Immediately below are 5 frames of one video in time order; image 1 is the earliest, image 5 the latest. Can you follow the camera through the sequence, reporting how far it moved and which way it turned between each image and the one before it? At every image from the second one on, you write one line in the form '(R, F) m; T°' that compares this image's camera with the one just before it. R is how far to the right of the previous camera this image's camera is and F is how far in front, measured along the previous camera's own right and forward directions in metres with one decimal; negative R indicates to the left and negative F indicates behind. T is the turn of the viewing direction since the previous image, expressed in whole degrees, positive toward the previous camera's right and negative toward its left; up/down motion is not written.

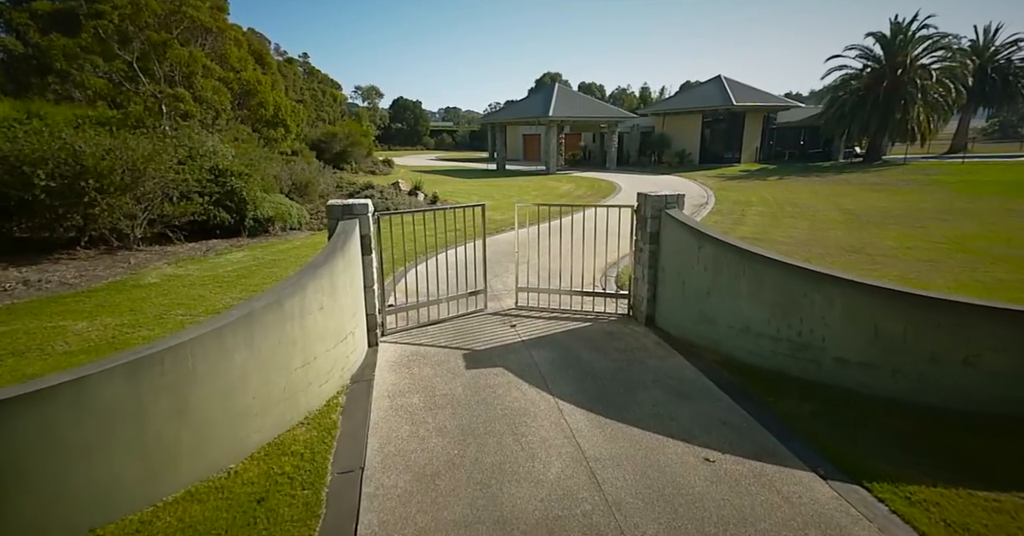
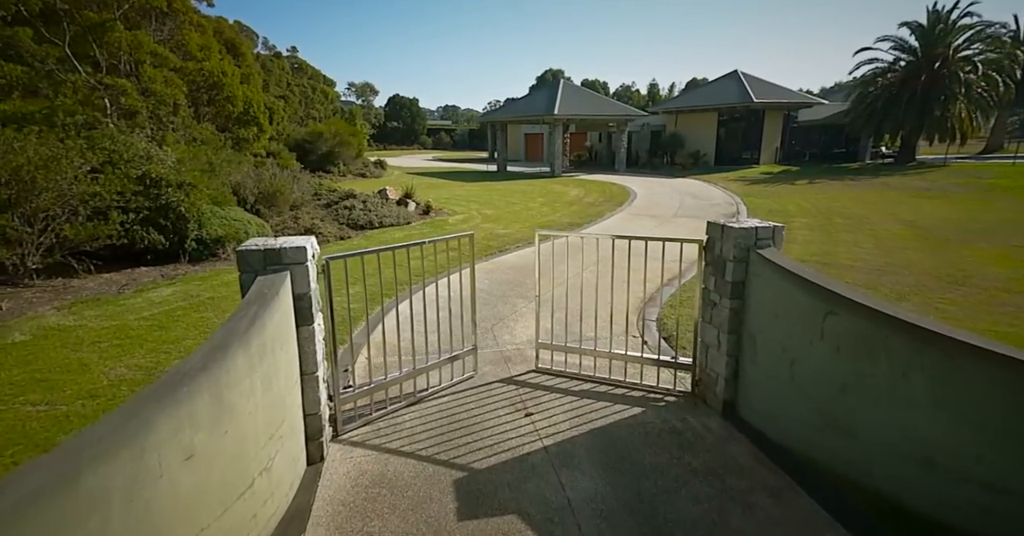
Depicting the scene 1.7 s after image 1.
(-0.1, +1.6) m; 0°
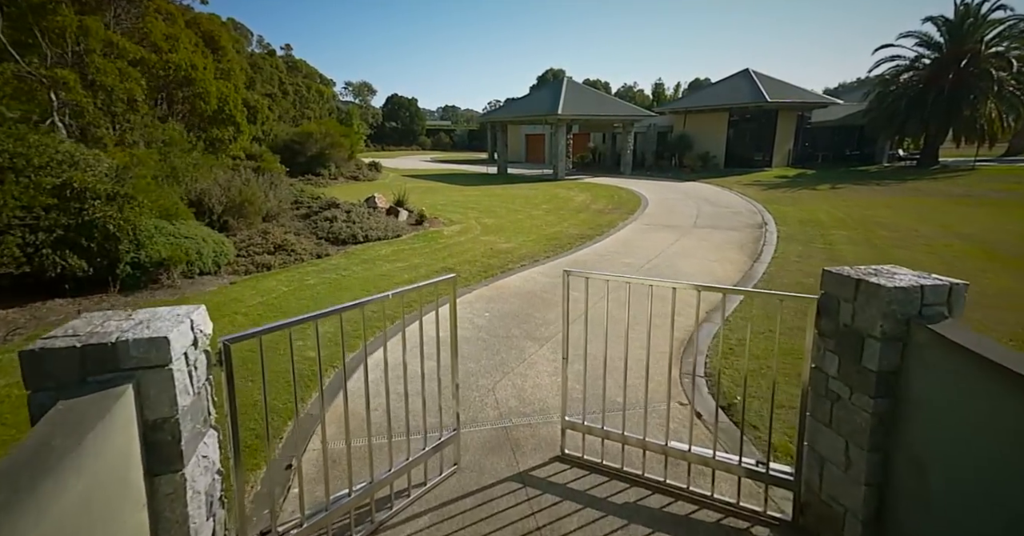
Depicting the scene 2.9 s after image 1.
(-0.1, +1.2) m; 0°
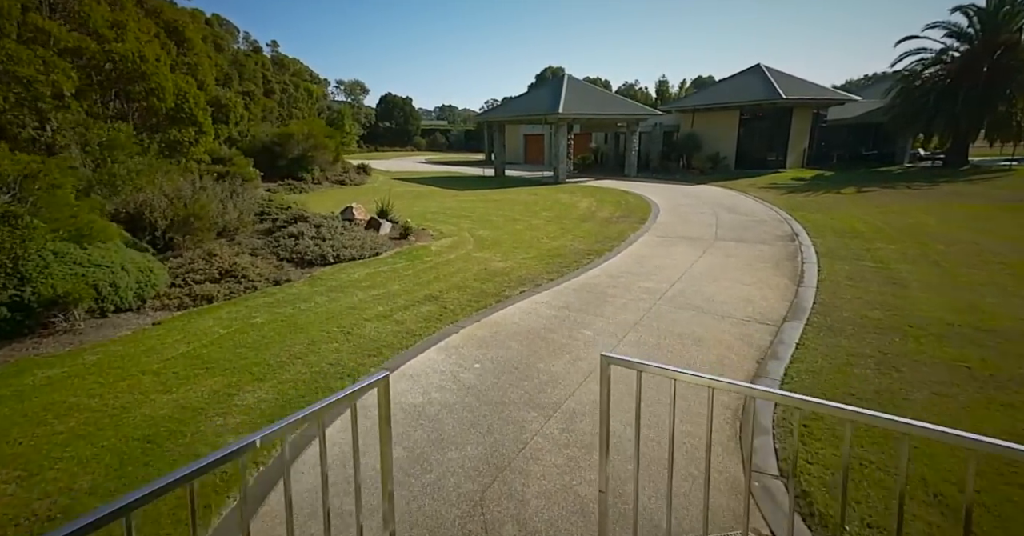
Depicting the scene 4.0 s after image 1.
(0.0, +1.2) m; 0°
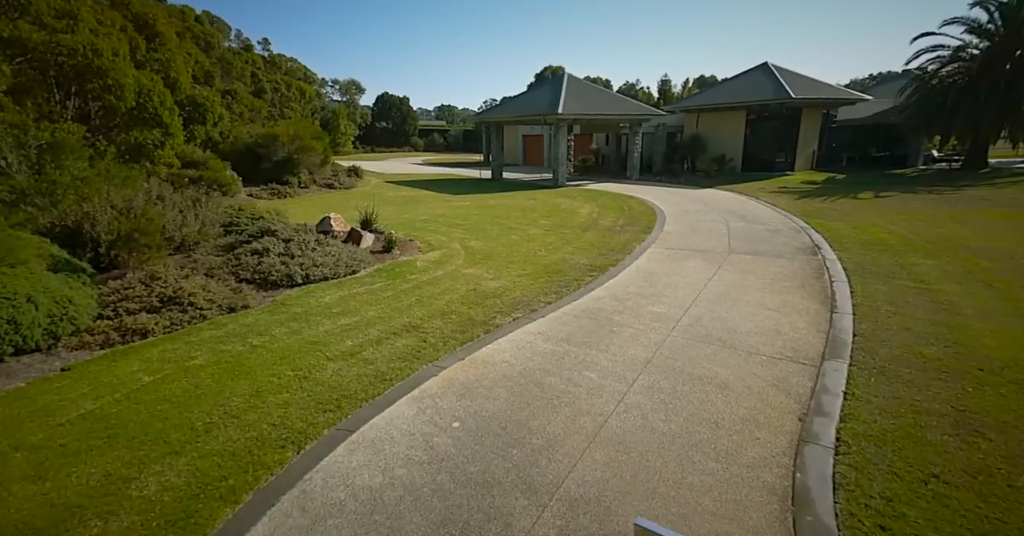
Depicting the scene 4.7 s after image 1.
(+0.1, +0.8) m; 0°
